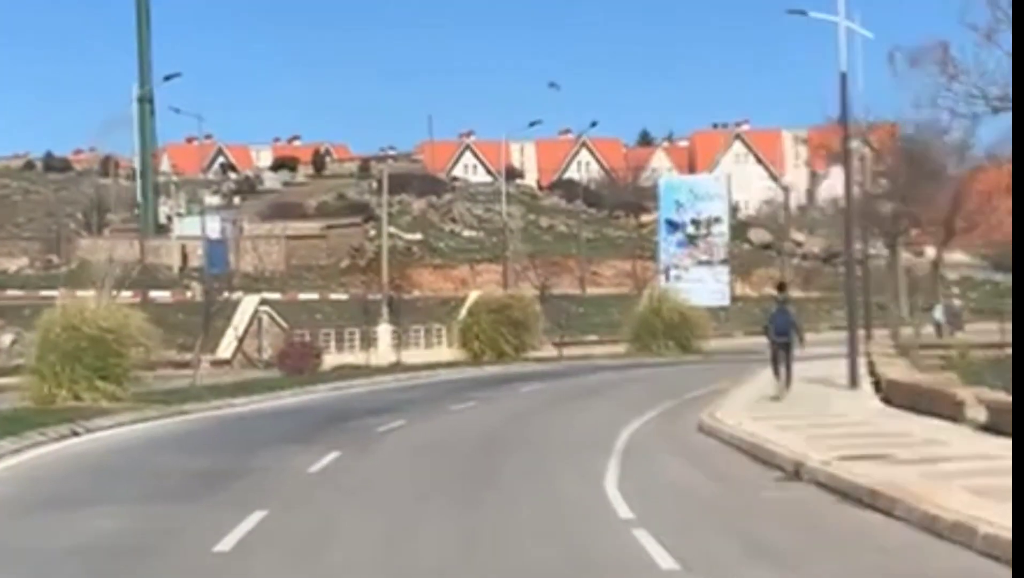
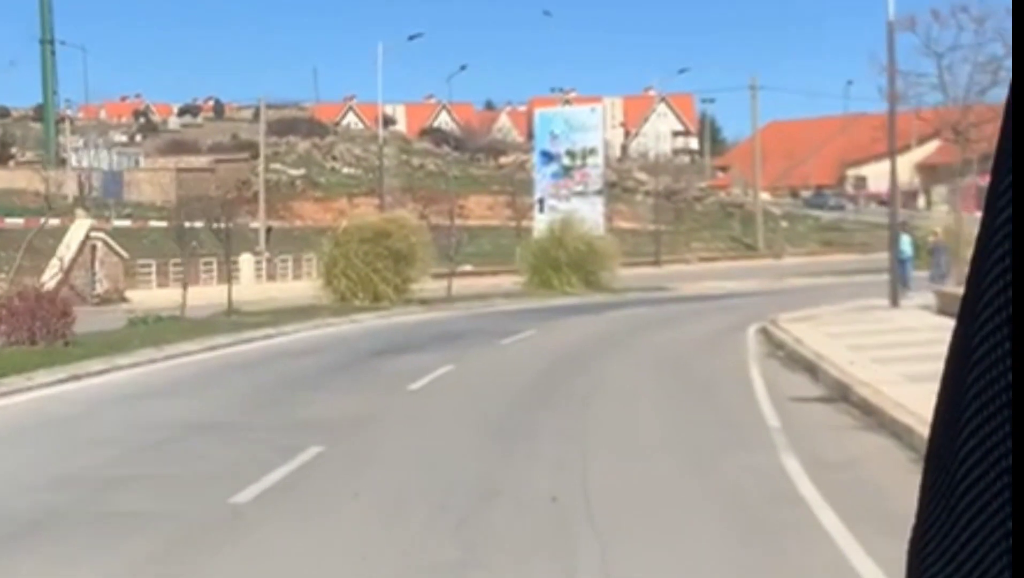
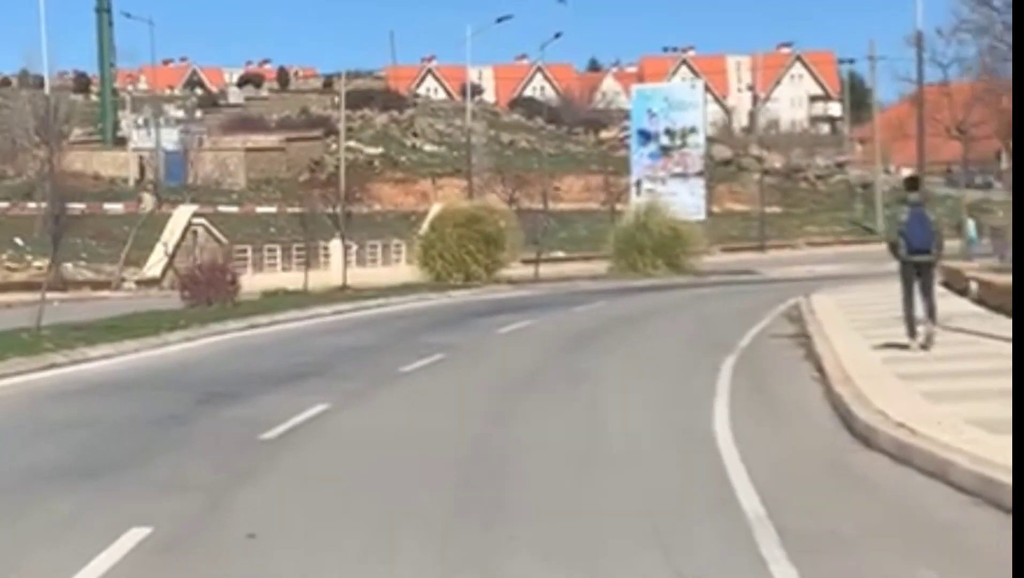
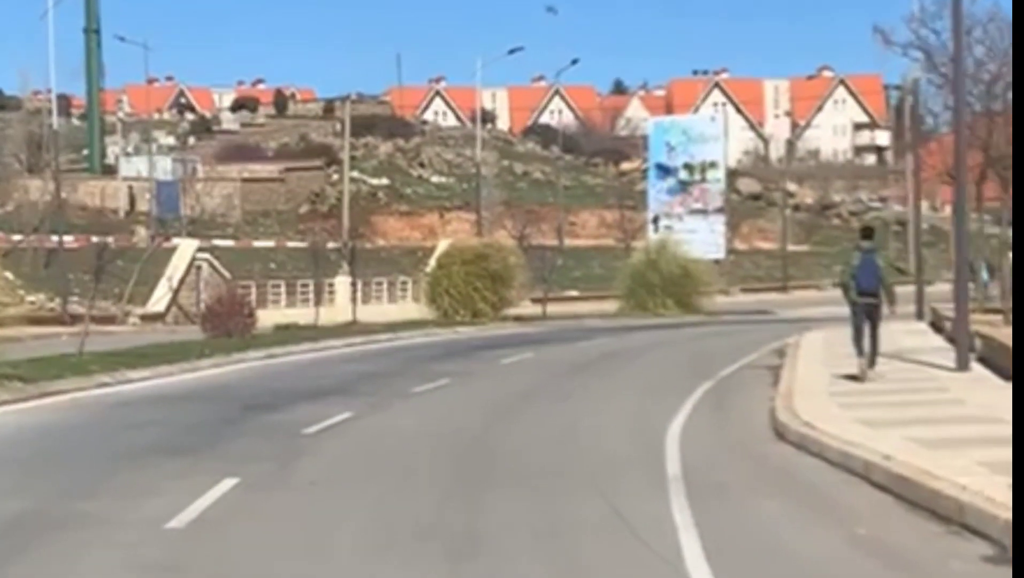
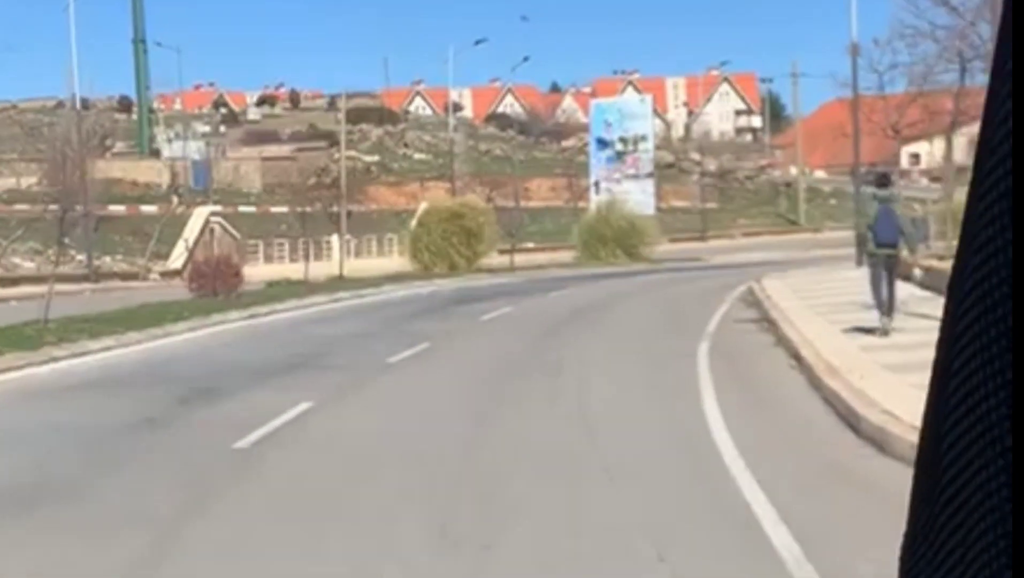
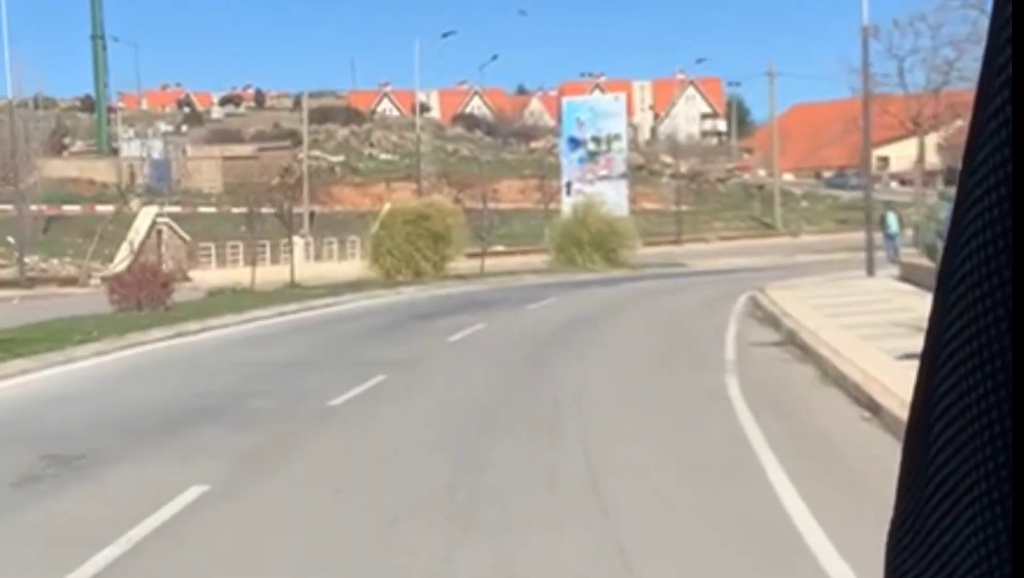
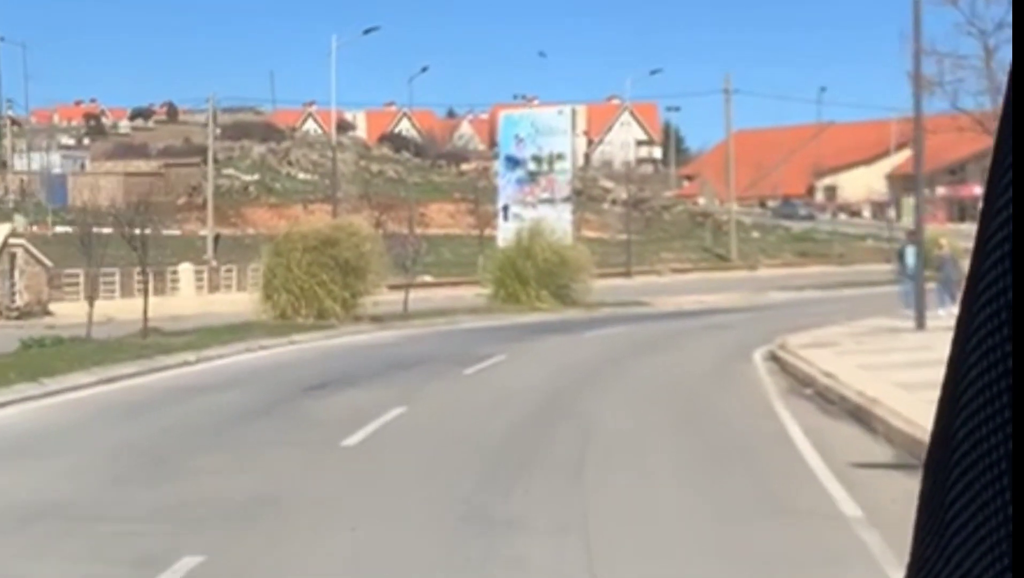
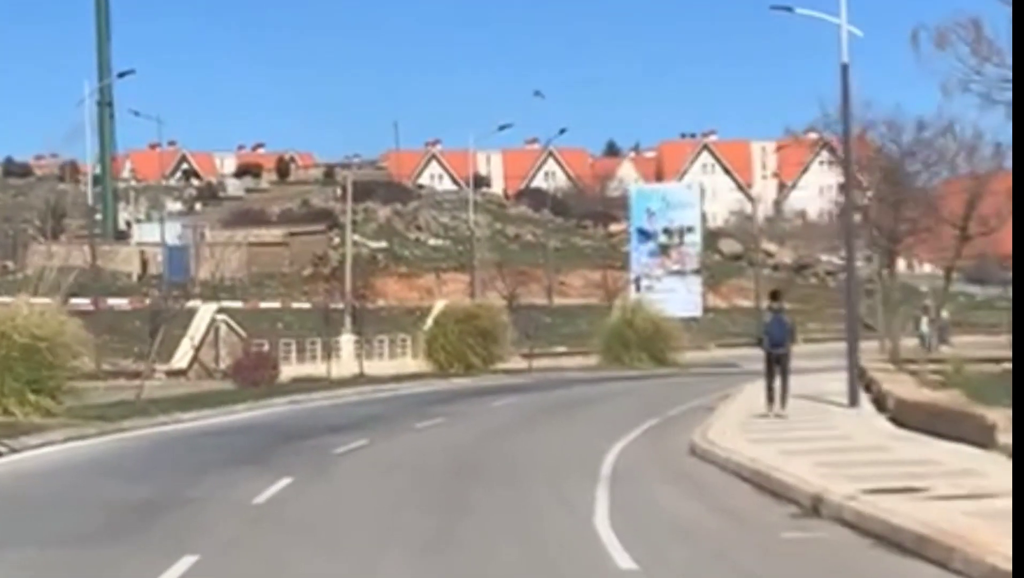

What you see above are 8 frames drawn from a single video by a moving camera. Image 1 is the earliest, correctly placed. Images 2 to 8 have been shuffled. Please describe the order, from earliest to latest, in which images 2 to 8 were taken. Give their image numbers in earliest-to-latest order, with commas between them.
8, 4, 3, 5, 6, 2, 7
